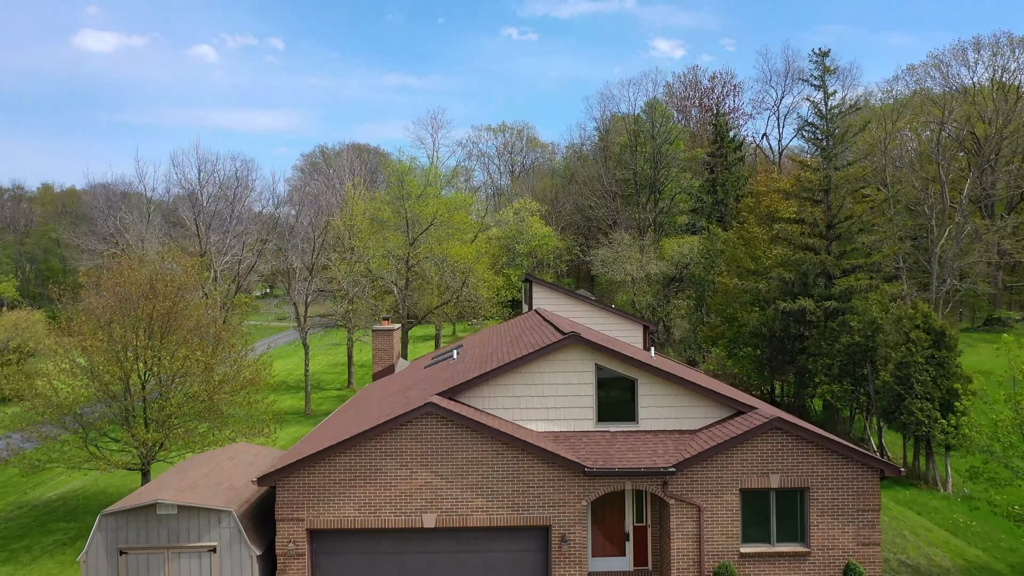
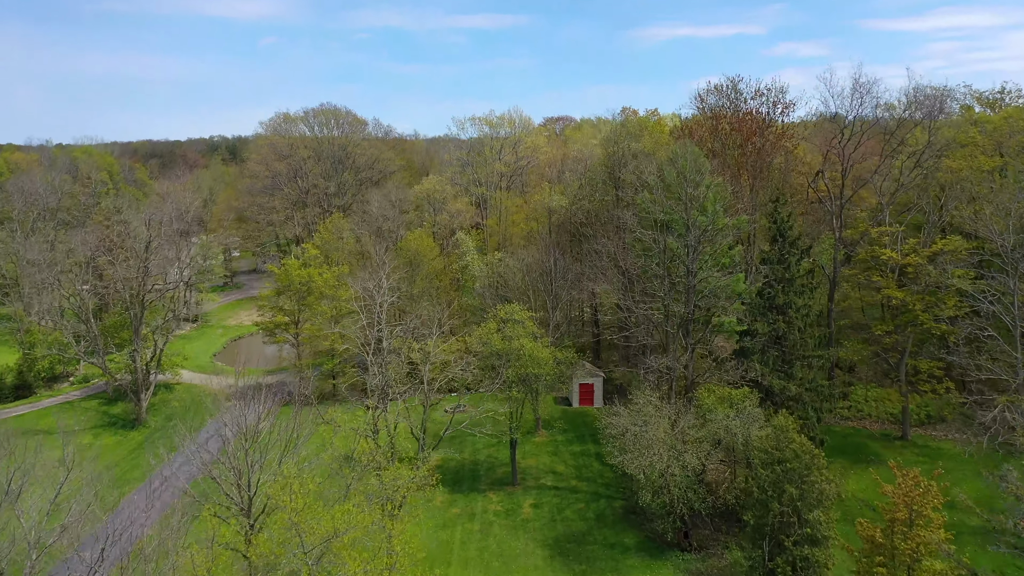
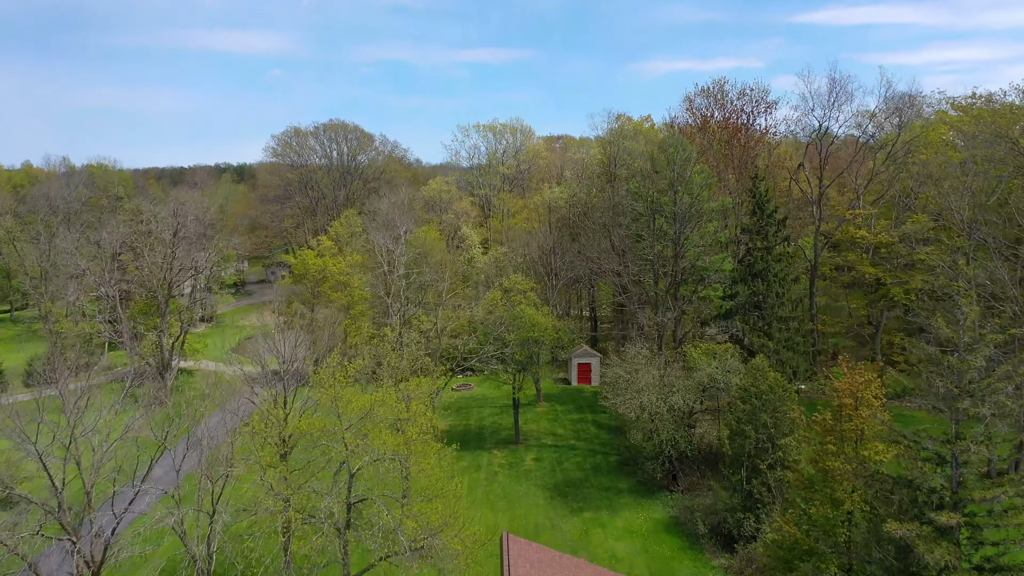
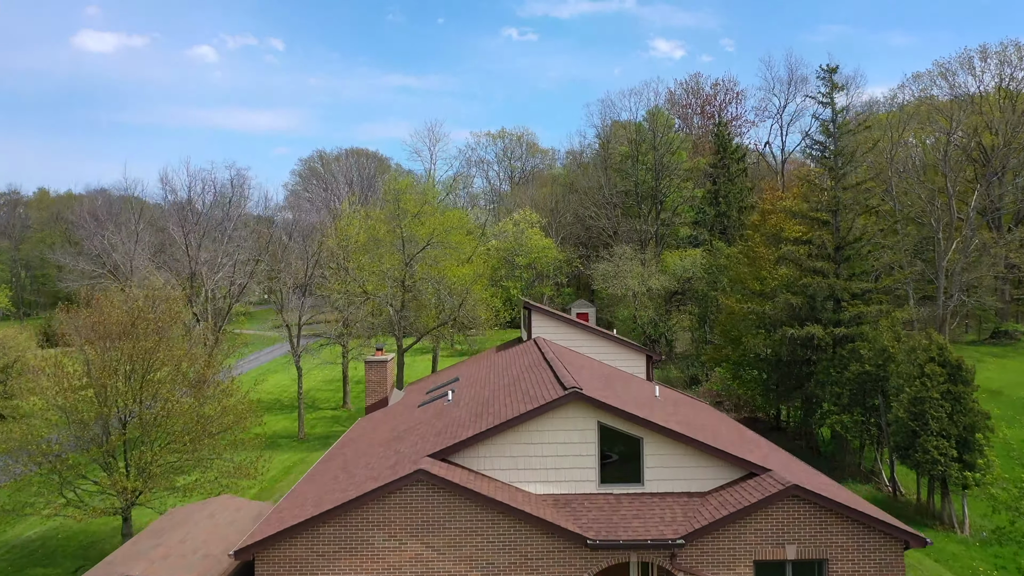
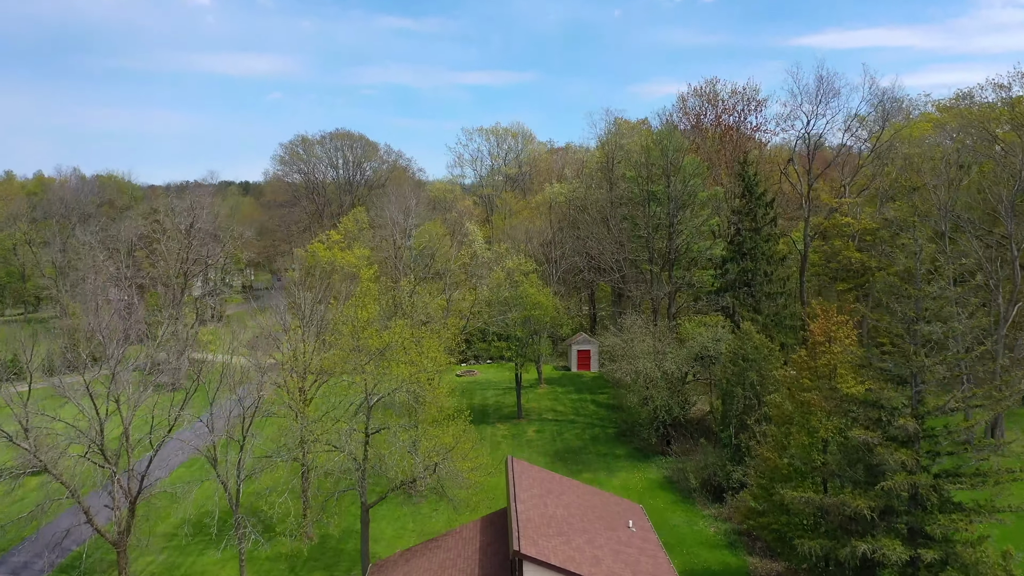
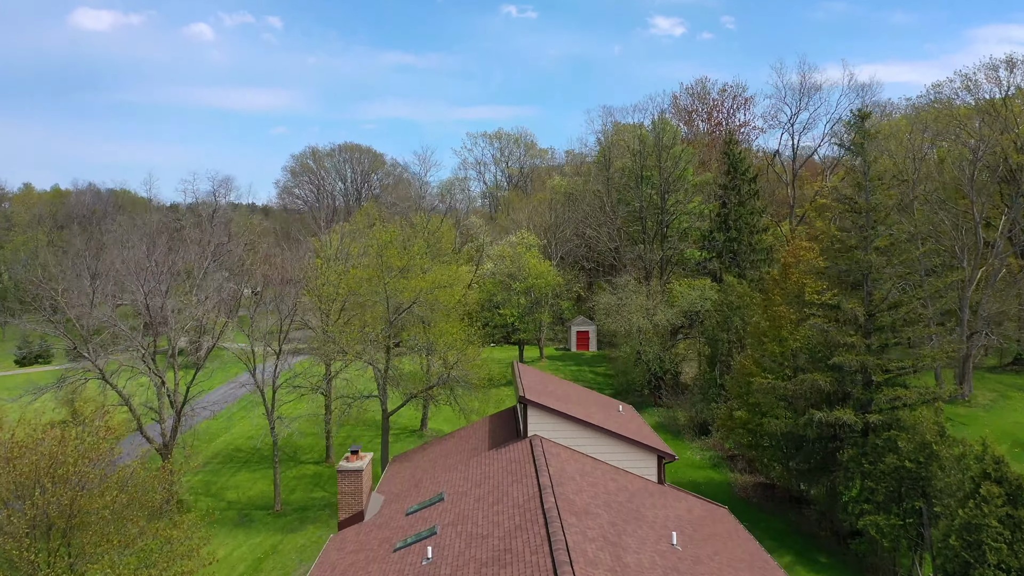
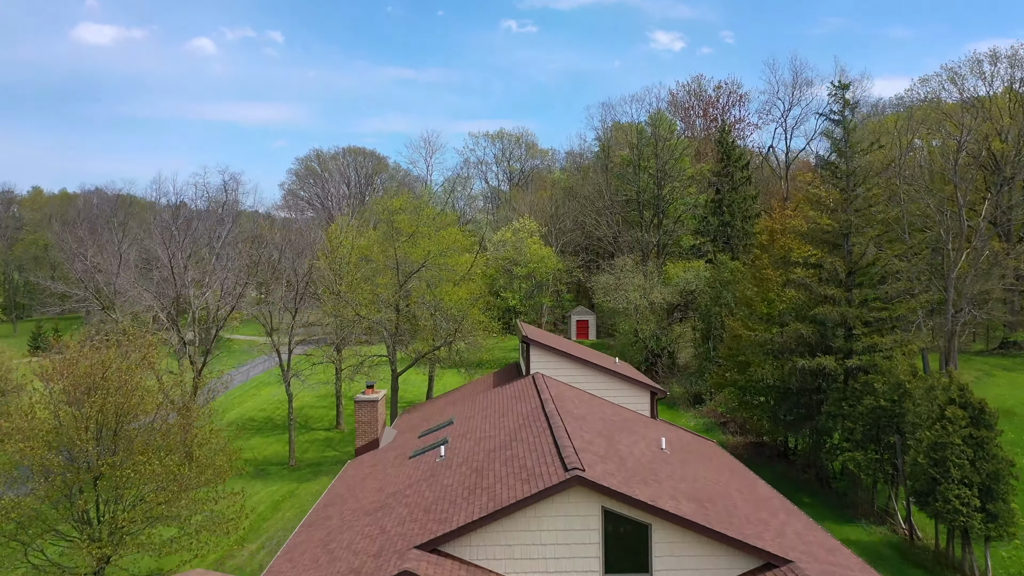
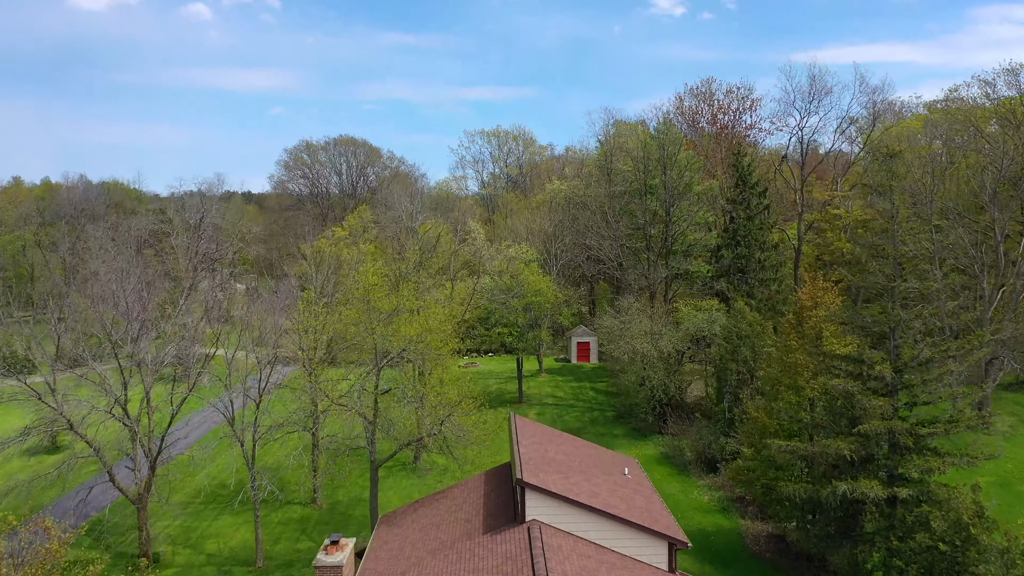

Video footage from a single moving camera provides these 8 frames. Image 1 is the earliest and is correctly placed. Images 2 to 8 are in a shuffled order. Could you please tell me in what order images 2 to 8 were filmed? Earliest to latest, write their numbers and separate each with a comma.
4, 7, 6, 8, 5, 3, 2
